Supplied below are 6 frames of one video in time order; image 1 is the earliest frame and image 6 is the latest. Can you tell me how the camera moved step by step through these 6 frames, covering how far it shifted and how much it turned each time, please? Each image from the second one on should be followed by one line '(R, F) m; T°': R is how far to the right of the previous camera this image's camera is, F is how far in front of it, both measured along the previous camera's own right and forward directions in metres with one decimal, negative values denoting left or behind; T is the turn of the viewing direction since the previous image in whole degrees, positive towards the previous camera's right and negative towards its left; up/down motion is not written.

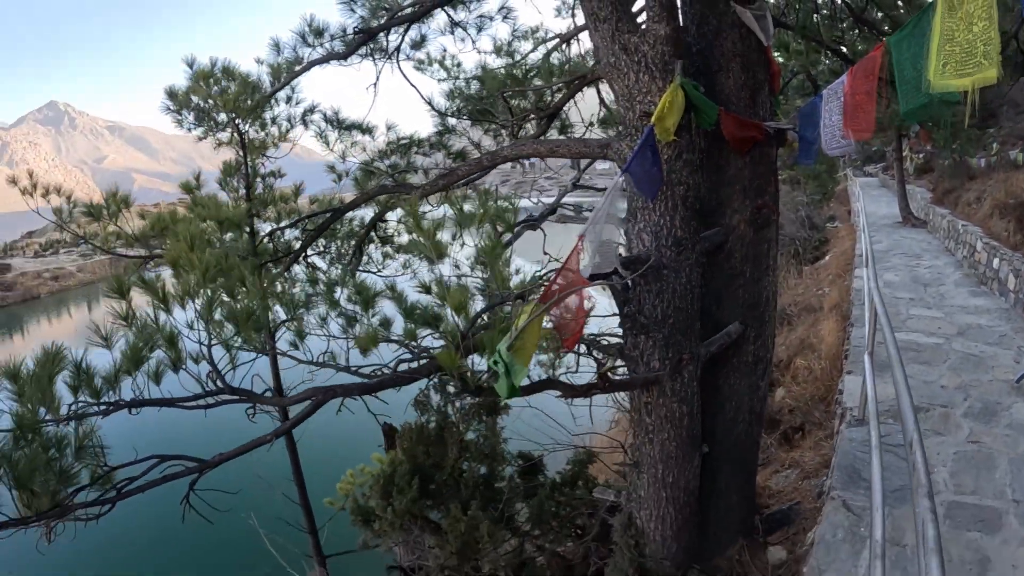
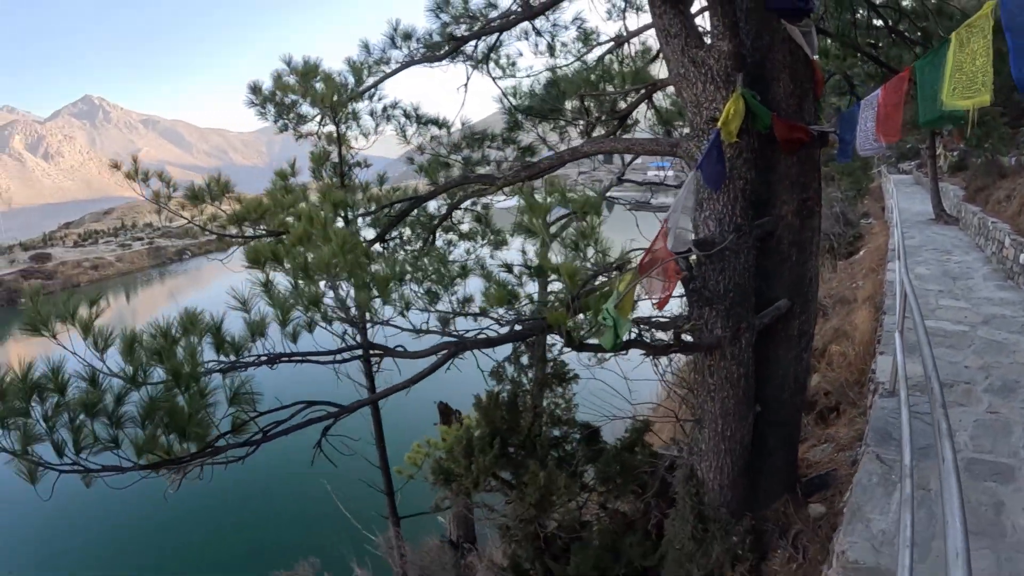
(-0.2, -0.4) m; -2°
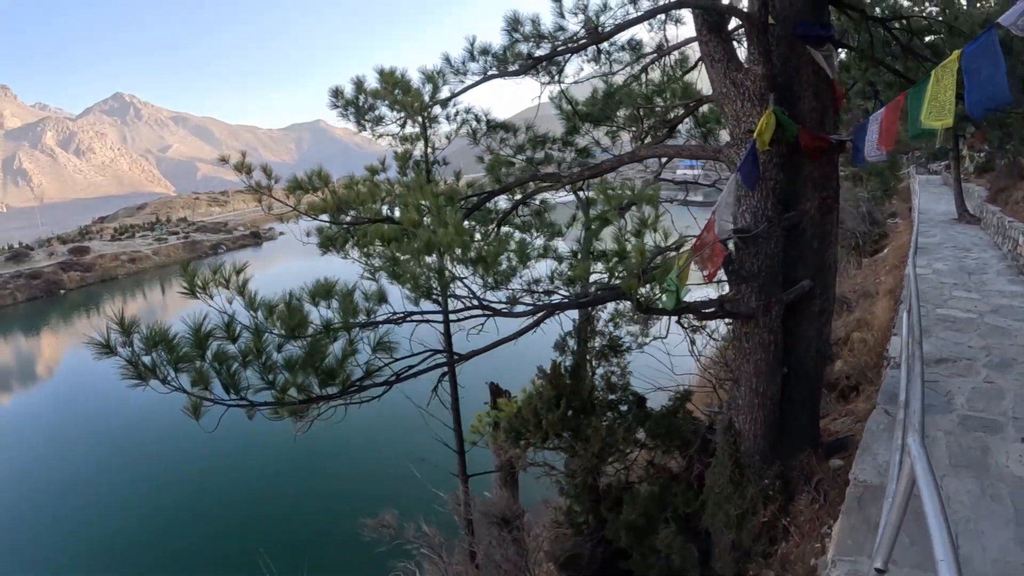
(-0.3, -0.6) m; -2°
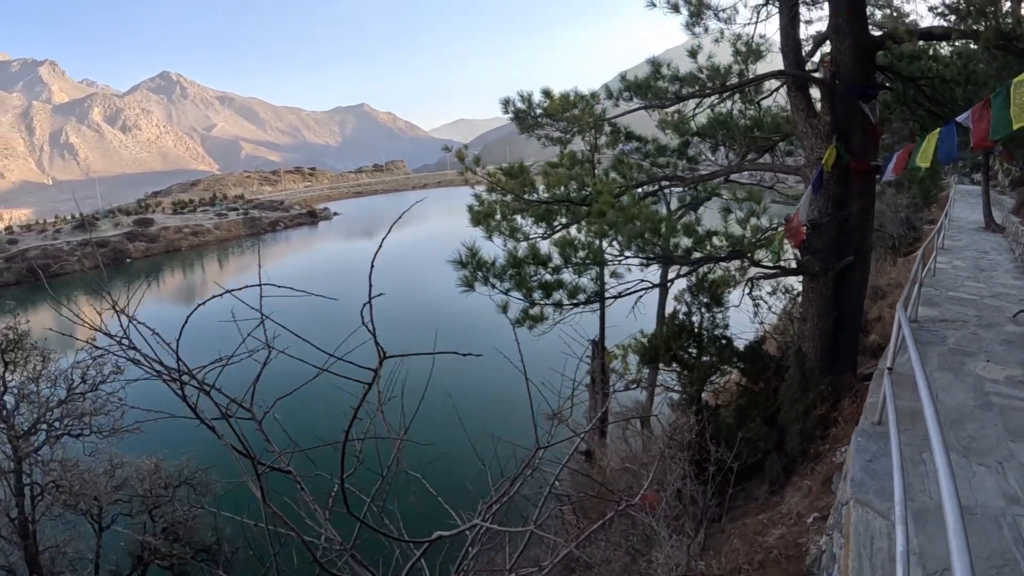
(-0.9, -1.7) m; -2°
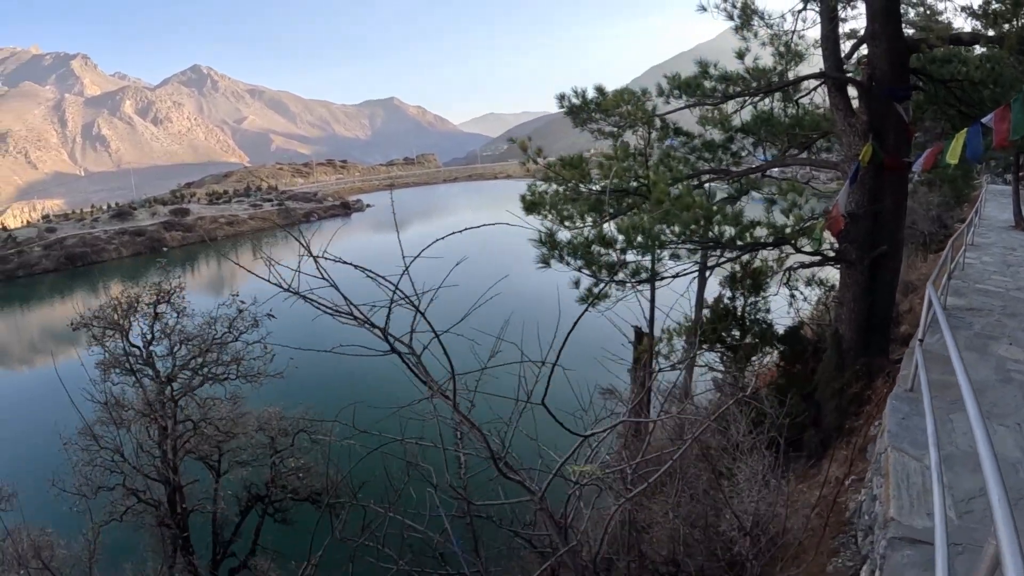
(-0.3, -0.5) m; -2°
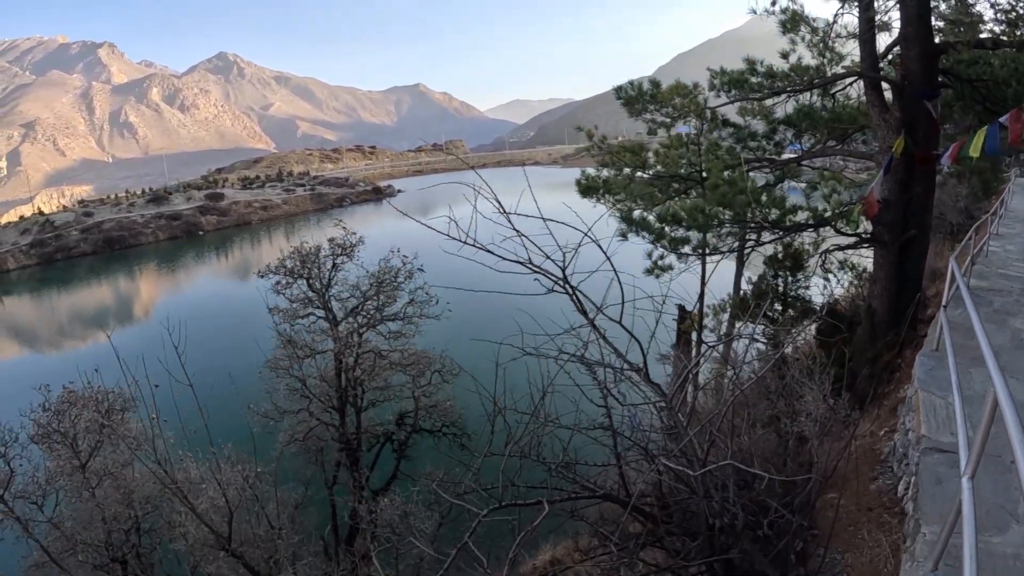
(-0.4, -0.7) m; -2°
